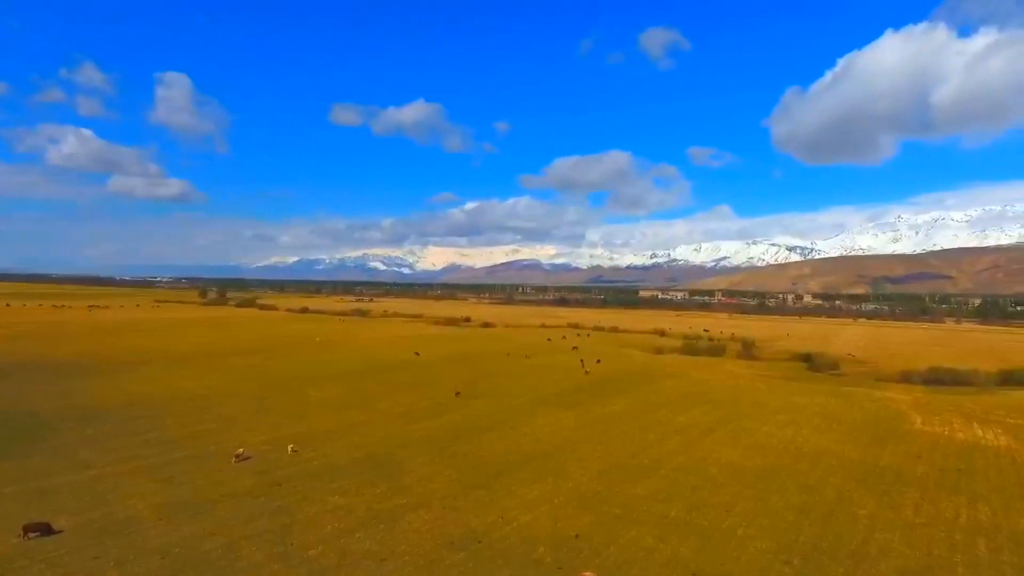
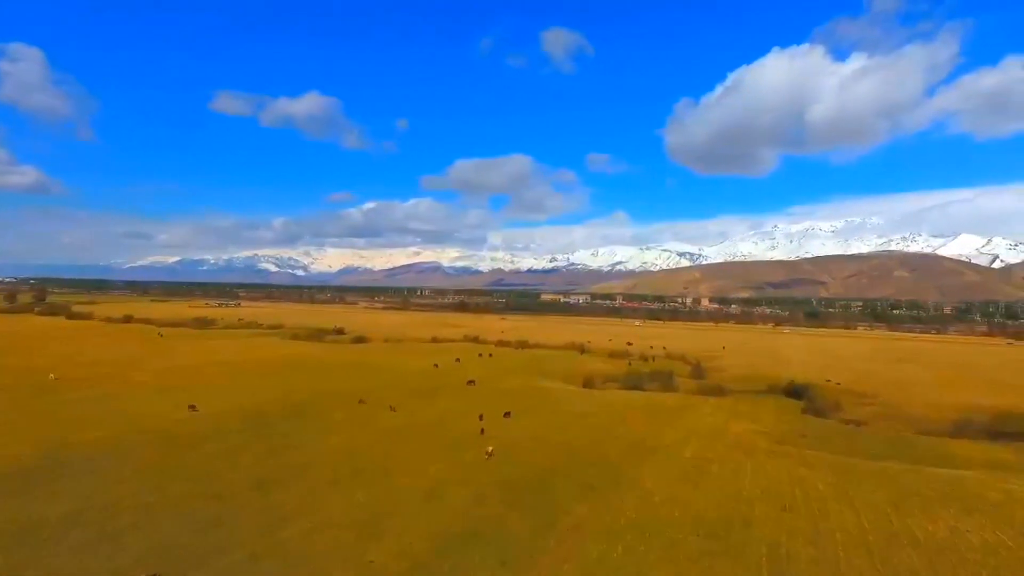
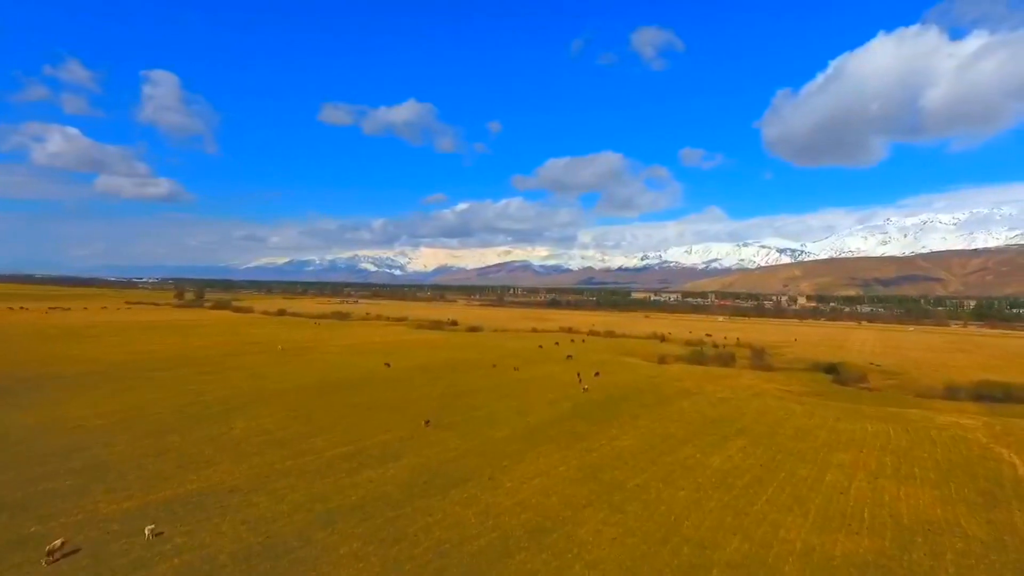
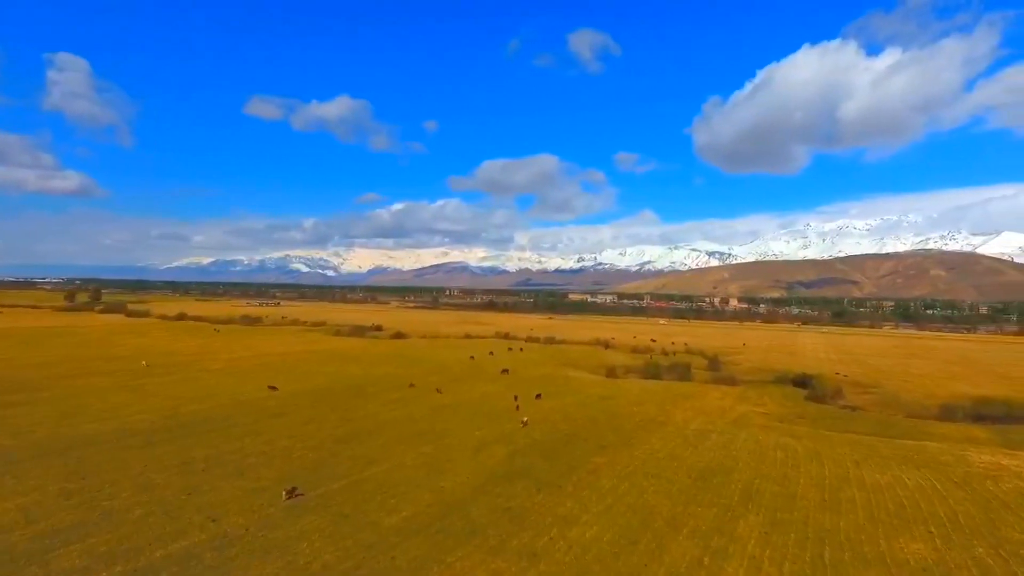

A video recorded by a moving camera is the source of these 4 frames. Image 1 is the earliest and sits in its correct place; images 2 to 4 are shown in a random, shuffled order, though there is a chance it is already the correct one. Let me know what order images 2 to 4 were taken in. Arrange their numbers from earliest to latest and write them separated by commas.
3, 4, 2
